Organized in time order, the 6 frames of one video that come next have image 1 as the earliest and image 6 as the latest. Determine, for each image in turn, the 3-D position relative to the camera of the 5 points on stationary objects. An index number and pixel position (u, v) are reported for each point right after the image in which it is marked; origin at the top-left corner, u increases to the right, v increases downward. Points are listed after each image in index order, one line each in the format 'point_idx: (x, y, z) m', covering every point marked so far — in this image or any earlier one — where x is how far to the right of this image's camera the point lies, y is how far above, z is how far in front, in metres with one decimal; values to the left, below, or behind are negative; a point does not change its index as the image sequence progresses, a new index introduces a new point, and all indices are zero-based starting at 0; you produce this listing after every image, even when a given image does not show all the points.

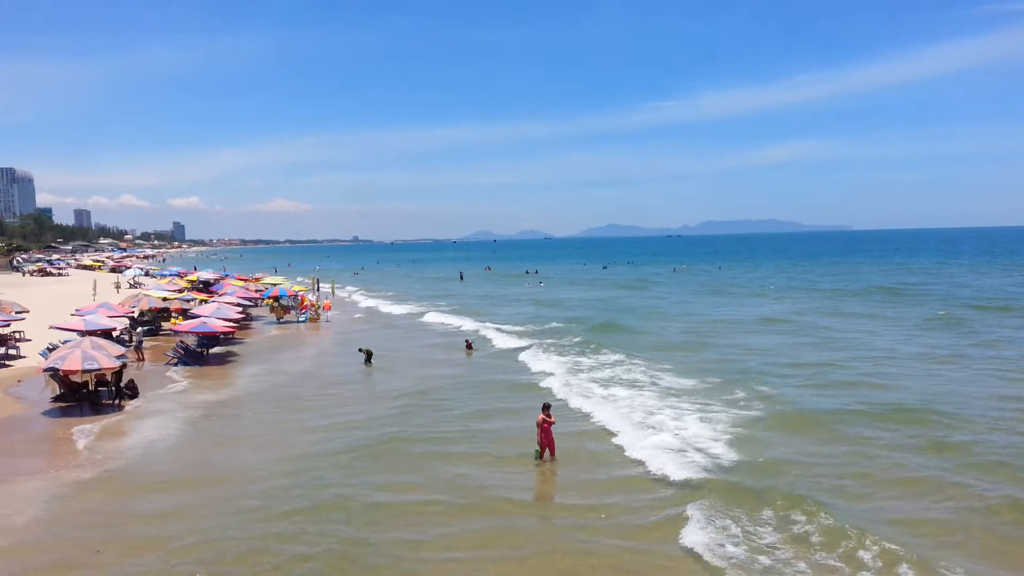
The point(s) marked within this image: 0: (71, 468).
0: (-7.6, -3.1, +11.2) m
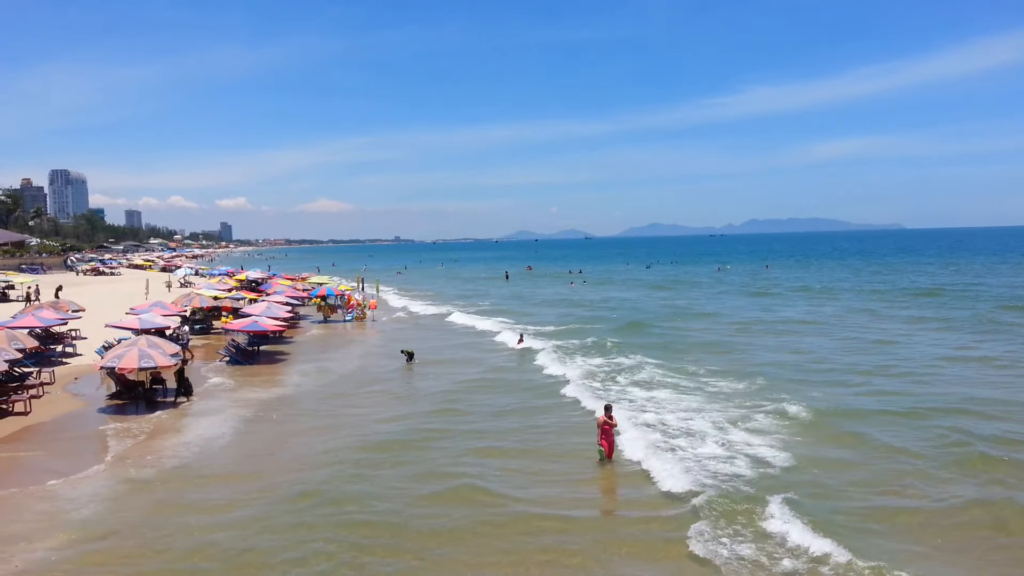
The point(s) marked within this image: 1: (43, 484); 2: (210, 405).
0: (-6.5, -3.0, +11.1) m
1: (-7.3, -3.1, +10.1) m
2: (-6.6, -2.6, +14.2) m
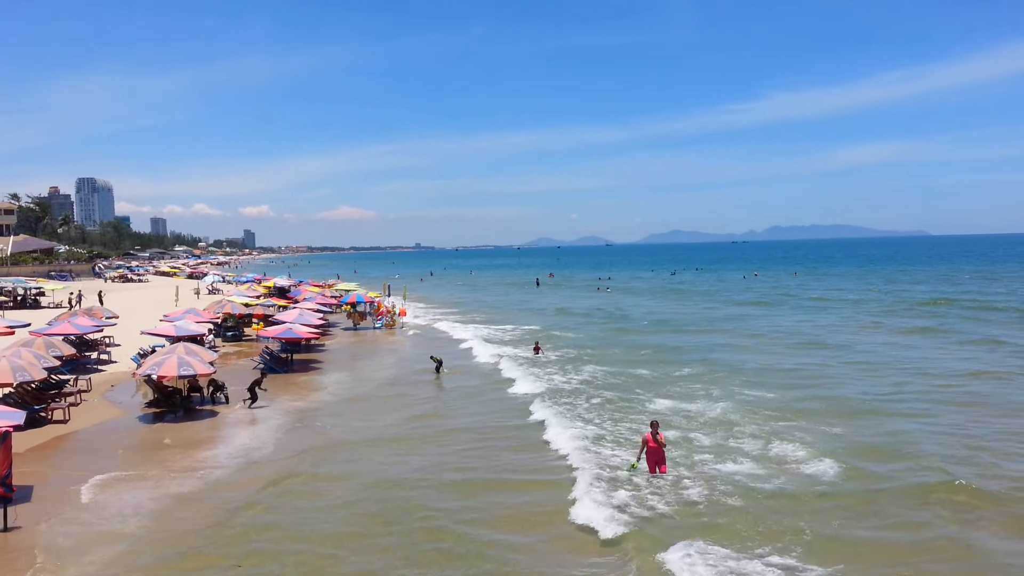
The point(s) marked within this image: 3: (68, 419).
0: (-5.7, -3.1, +10.9) m
1: (-6.5, -3.2, +9.9) m
2: (-5.7, -2.7, +14.0) m
3: (-8.7, -2.6, +12.7) m
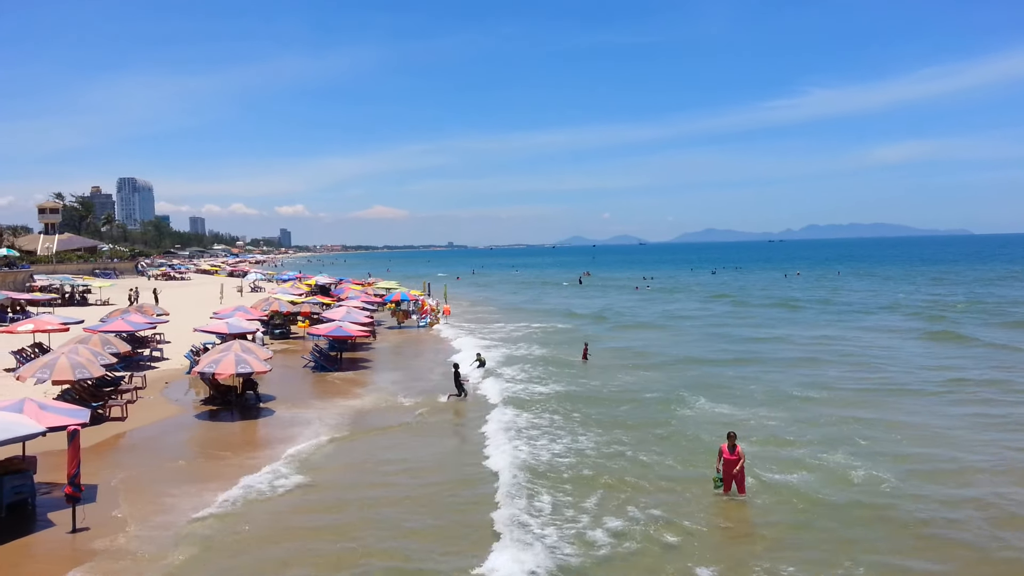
0: (-4.6, -3.1, +10.6) m
1: (-5.4, -3.1, +9.7) m
2: (-4.5, -2.7, +13.8) m
3: (-7.5, -2.5, +12.6) m
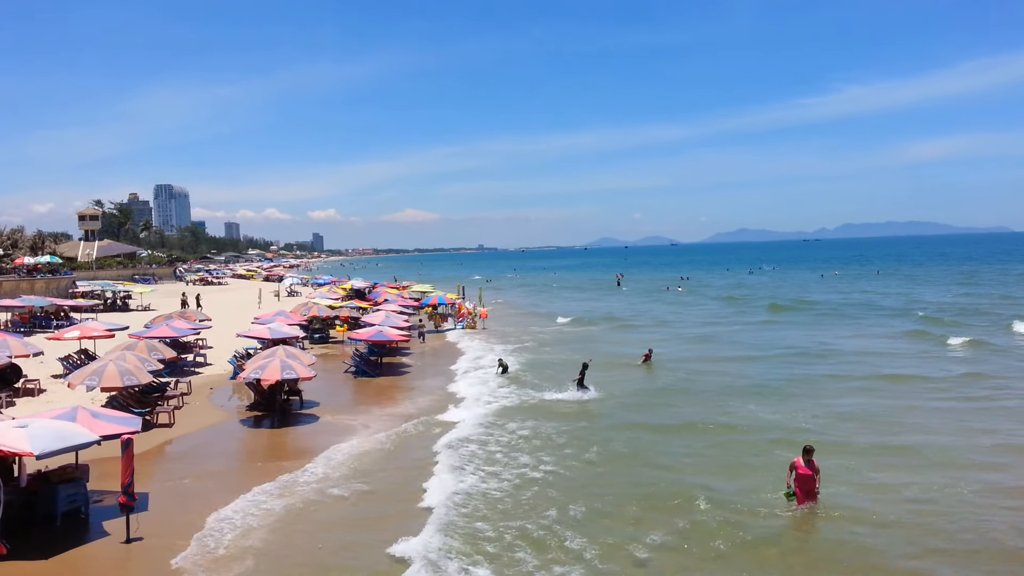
0: (-3.8, -3.2, +10.5) m
1: (-4.6, -3.2, +9.6) m
2: (-3.5, -2.8, +13.6) m
3: (-6.6, -2.6, +12.5) m
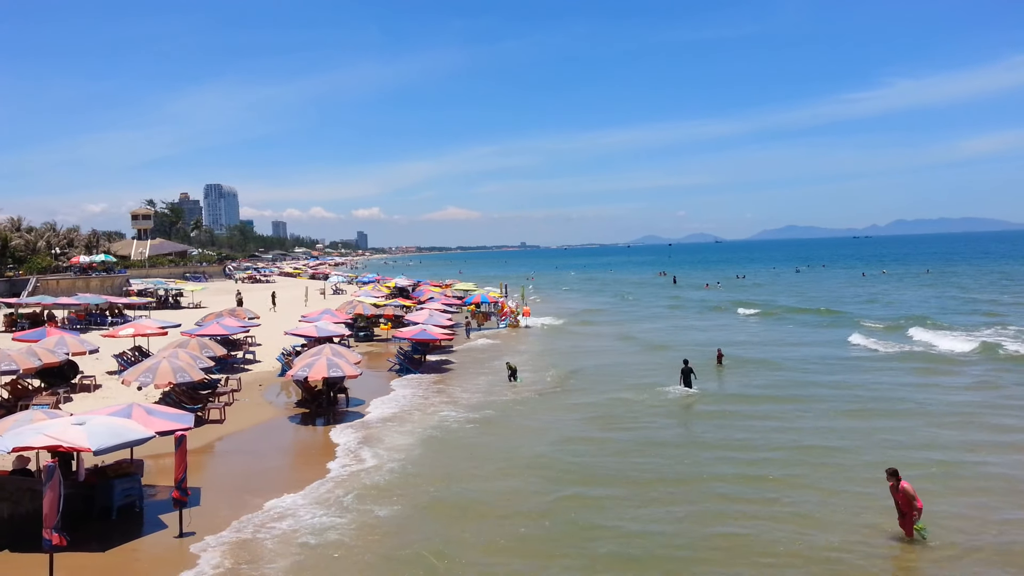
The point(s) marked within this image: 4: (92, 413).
0: (-3.0, -3.1, +10.5) m
1: (-3.9, -3.2, +9.7) m
2: (-2.6, -2.7, +13.6) m
3: (-5.7, -2.6, +12.7) m
4: (-5.4, -1.6, +8.4) m
